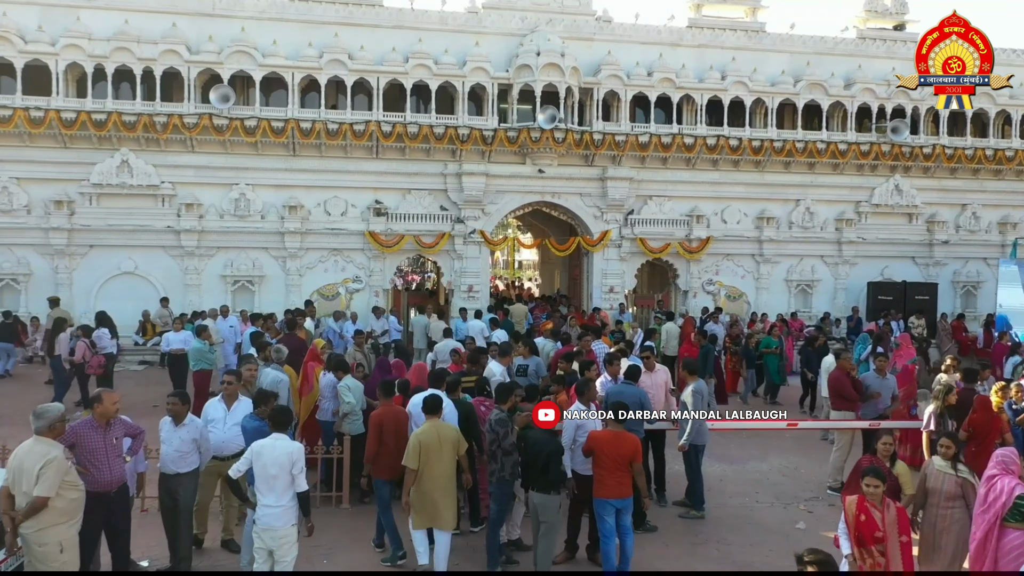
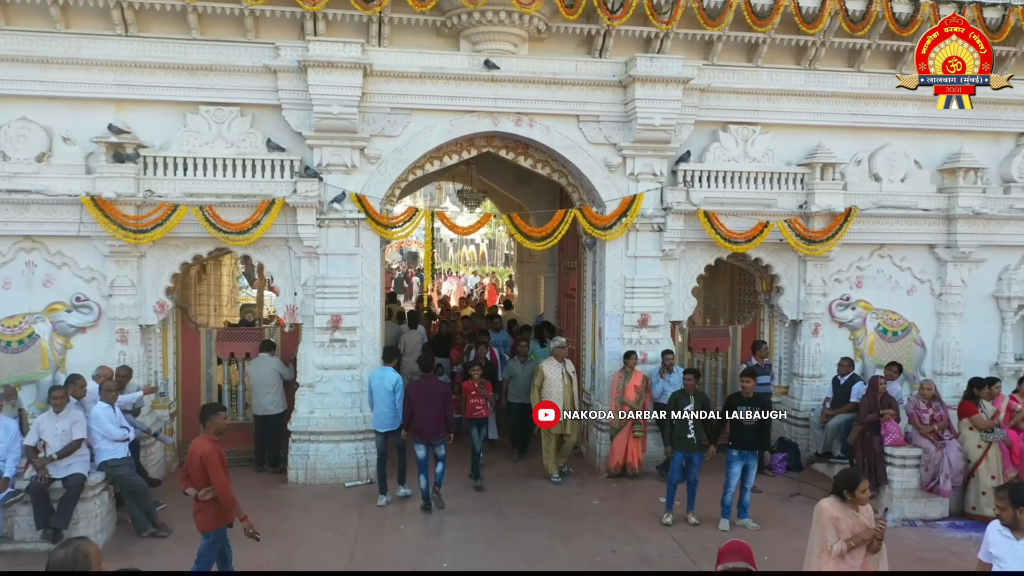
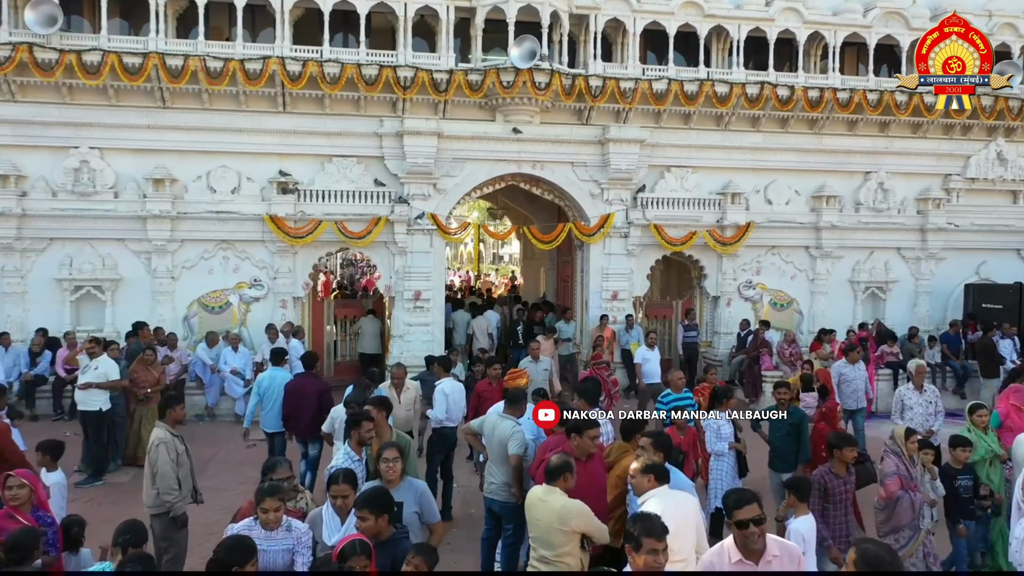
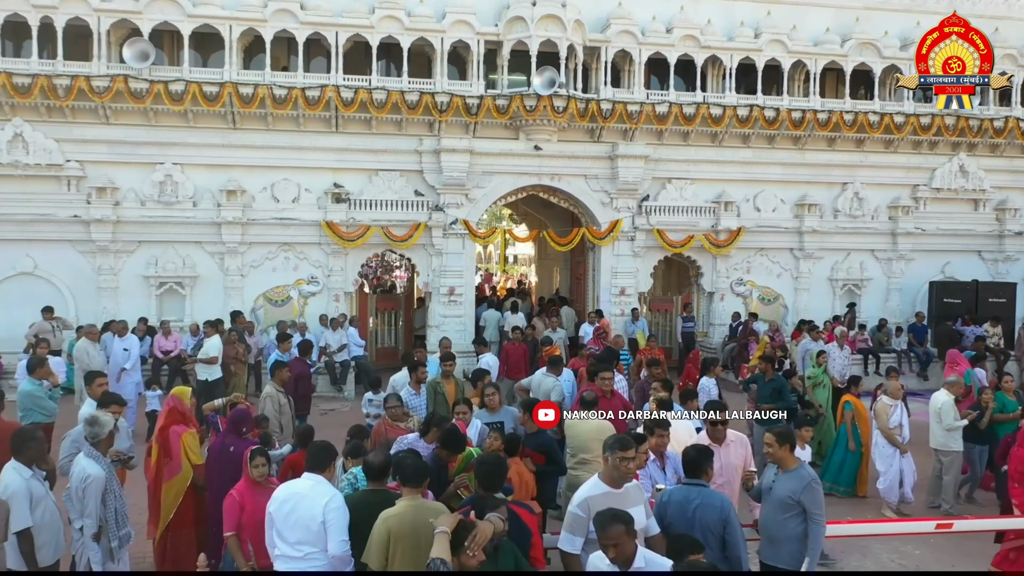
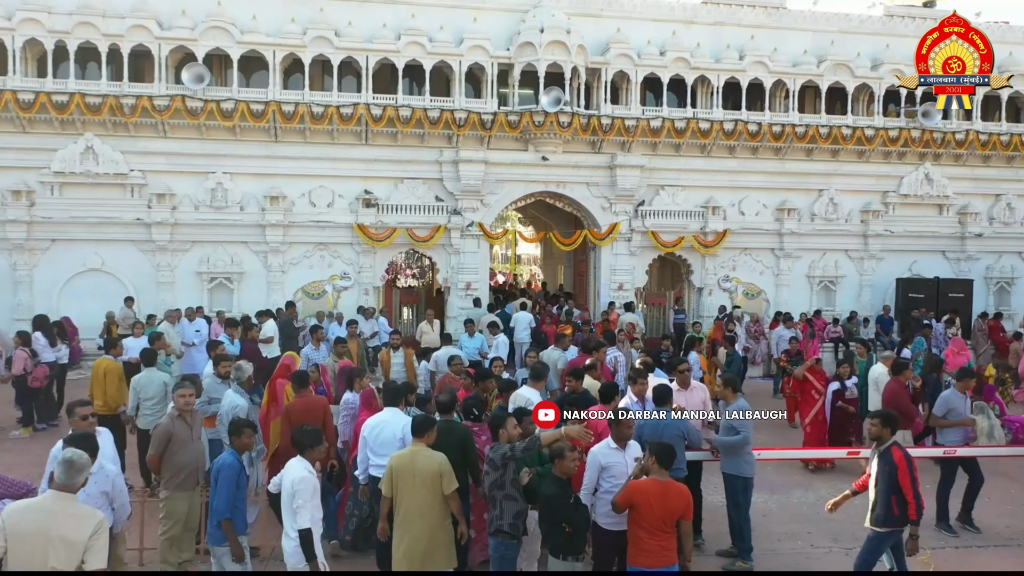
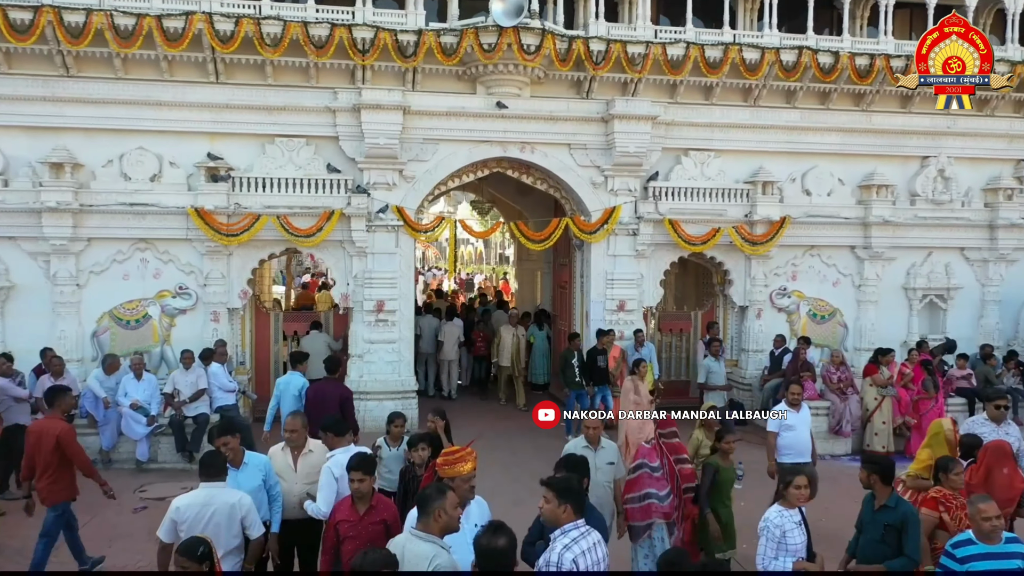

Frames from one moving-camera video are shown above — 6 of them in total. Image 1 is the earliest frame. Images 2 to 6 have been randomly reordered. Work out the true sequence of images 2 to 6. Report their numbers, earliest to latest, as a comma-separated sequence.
5, 4, 3, 6, 2
